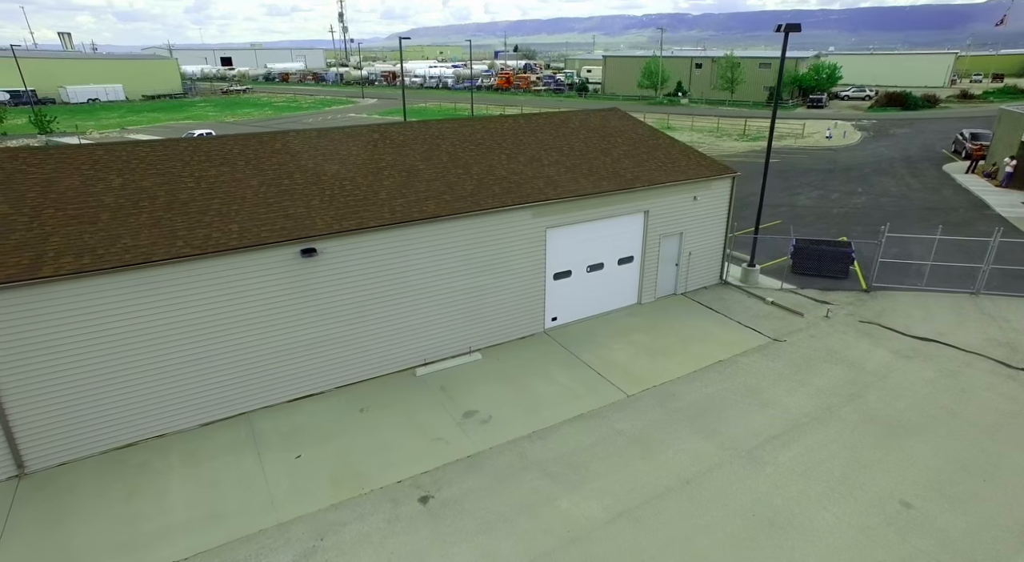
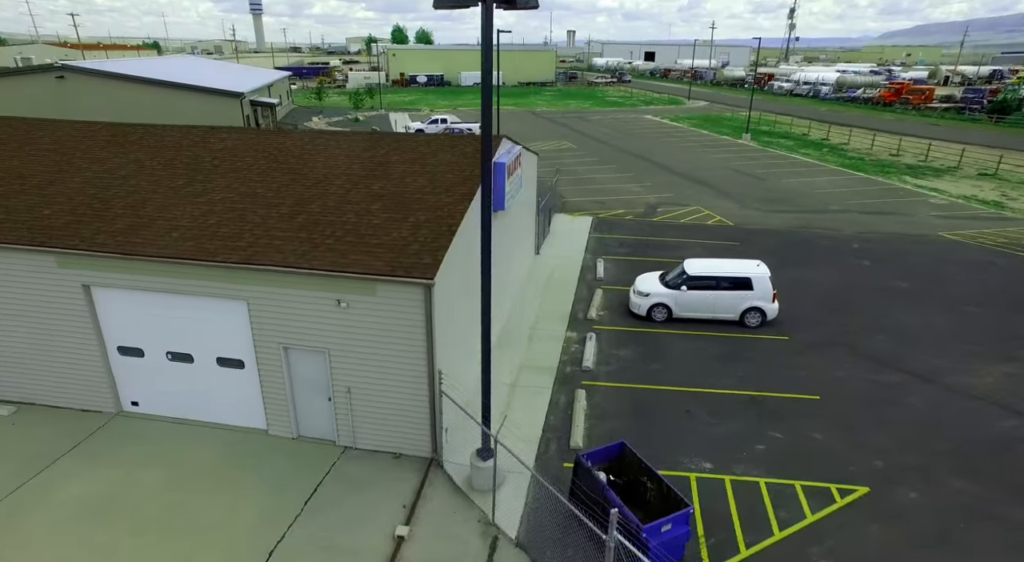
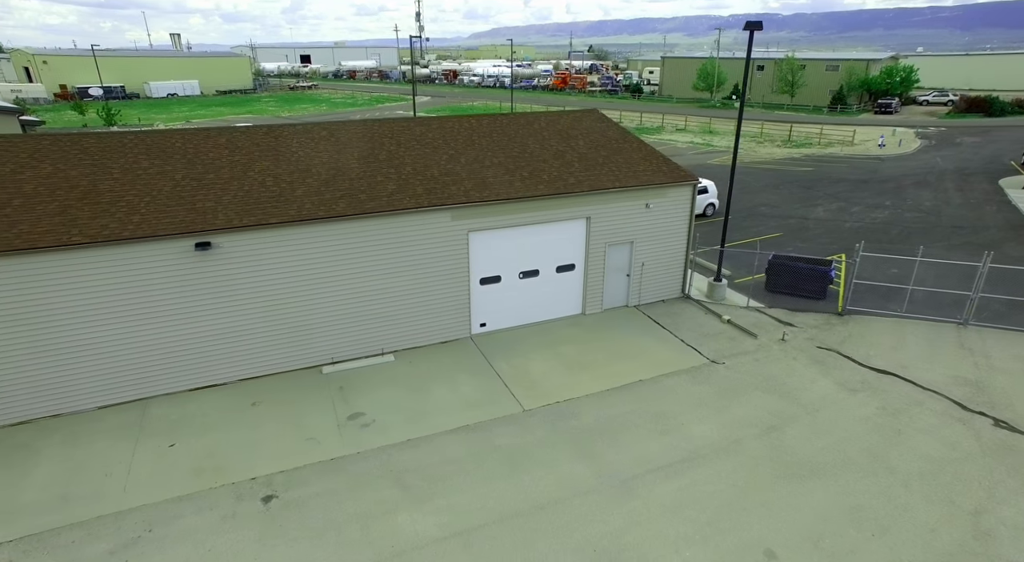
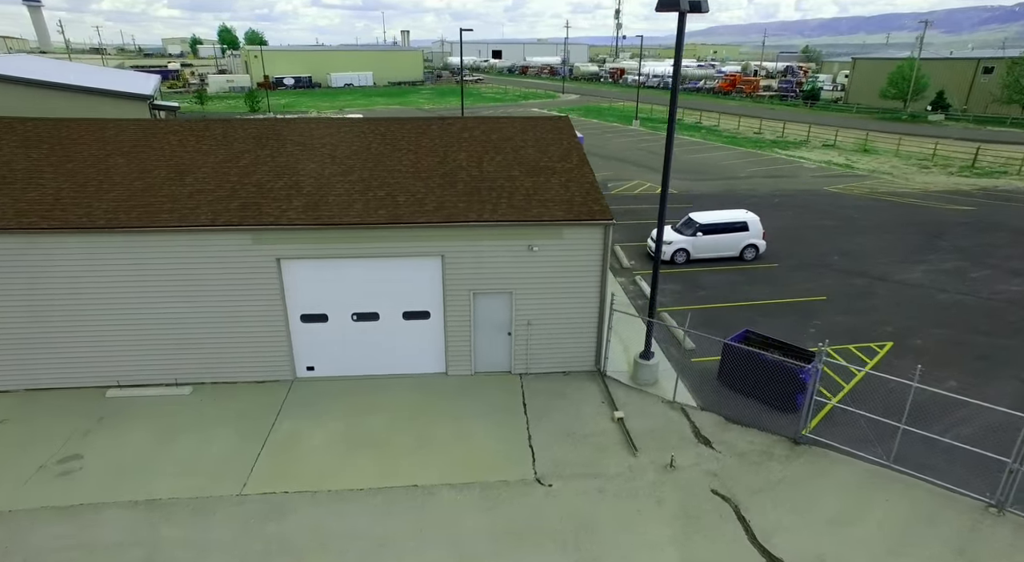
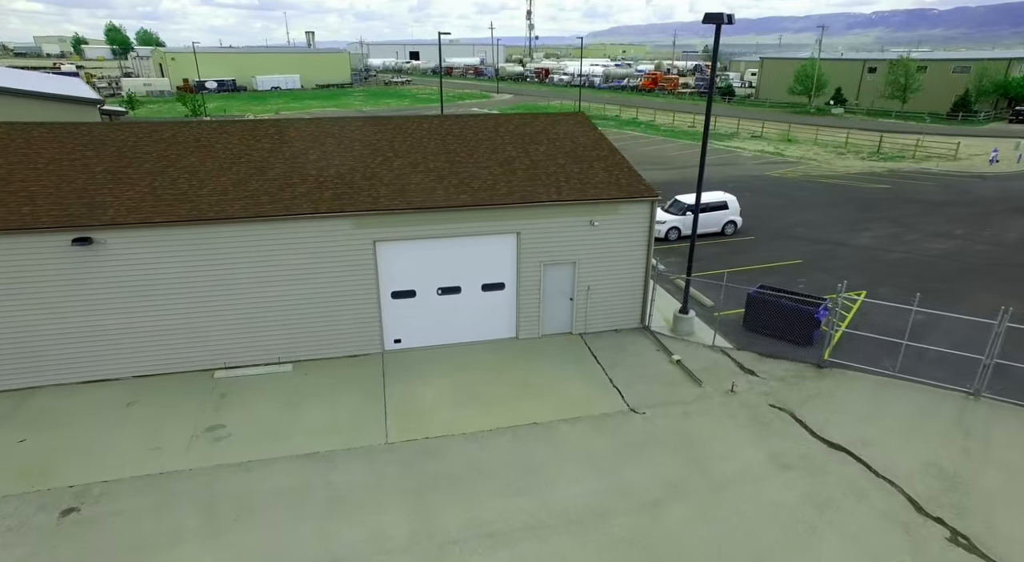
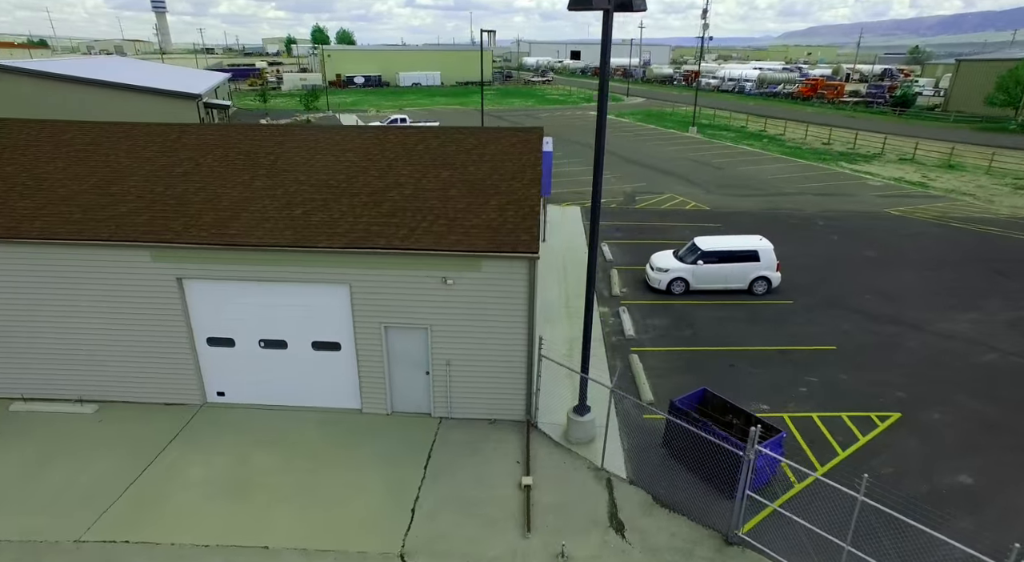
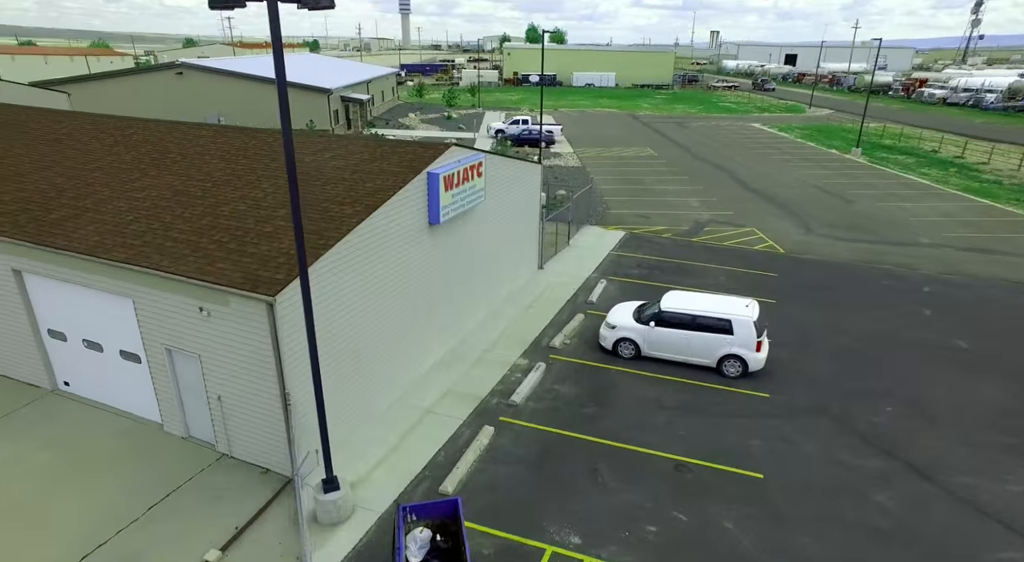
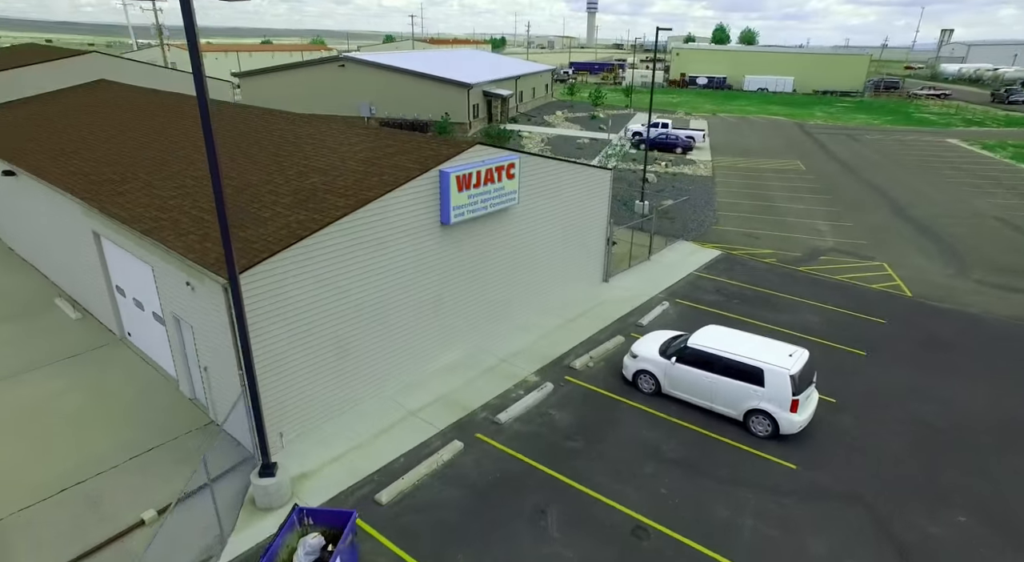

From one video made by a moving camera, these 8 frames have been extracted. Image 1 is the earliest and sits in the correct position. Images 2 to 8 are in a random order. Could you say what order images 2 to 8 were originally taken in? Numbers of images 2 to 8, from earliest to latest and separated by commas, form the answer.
3, 5, 4, 6, 2, 7, 8
